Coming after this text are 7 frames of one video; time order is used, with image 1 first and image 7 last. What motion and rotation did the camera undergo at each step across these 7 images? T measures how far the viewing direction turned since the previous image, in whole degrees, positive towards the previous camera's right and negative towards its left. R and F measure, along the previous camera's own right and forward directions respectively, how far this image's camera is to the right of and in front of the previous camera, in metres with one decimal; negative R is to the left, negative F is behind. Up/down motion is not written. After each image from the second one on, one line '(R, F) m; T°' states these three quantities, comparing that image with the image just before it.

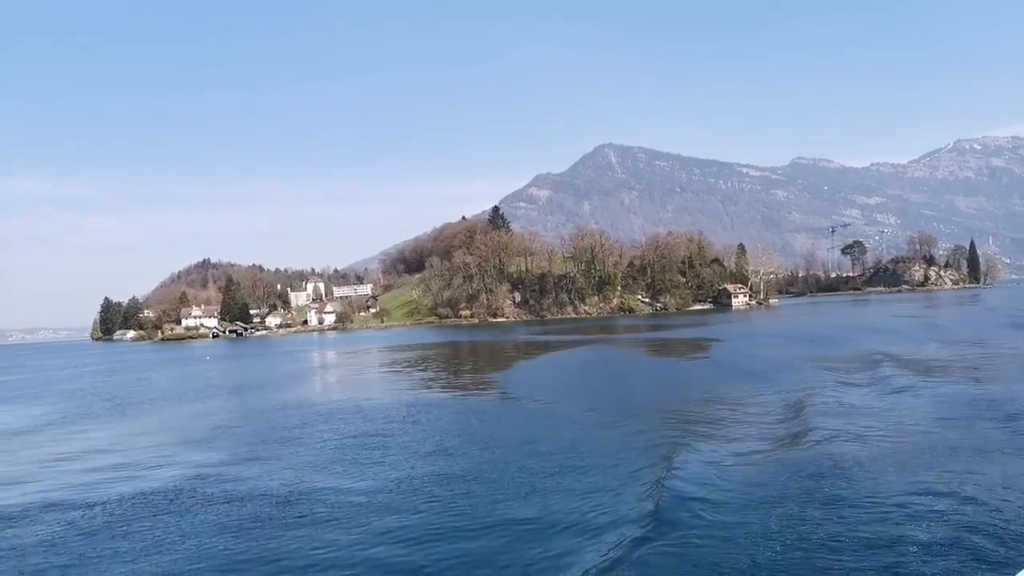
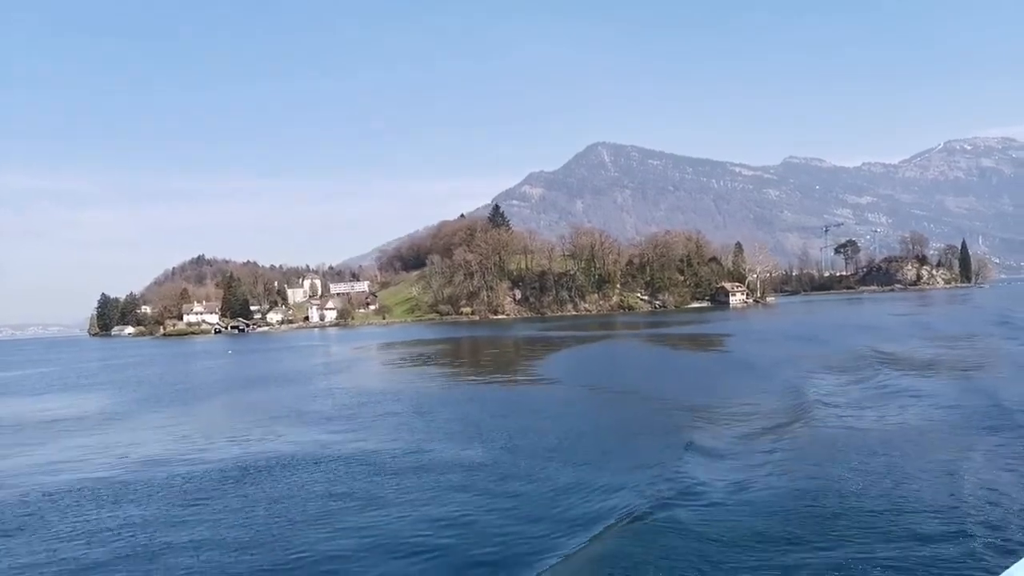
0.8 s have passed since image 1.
(-0.9, -1.1) m; +1°
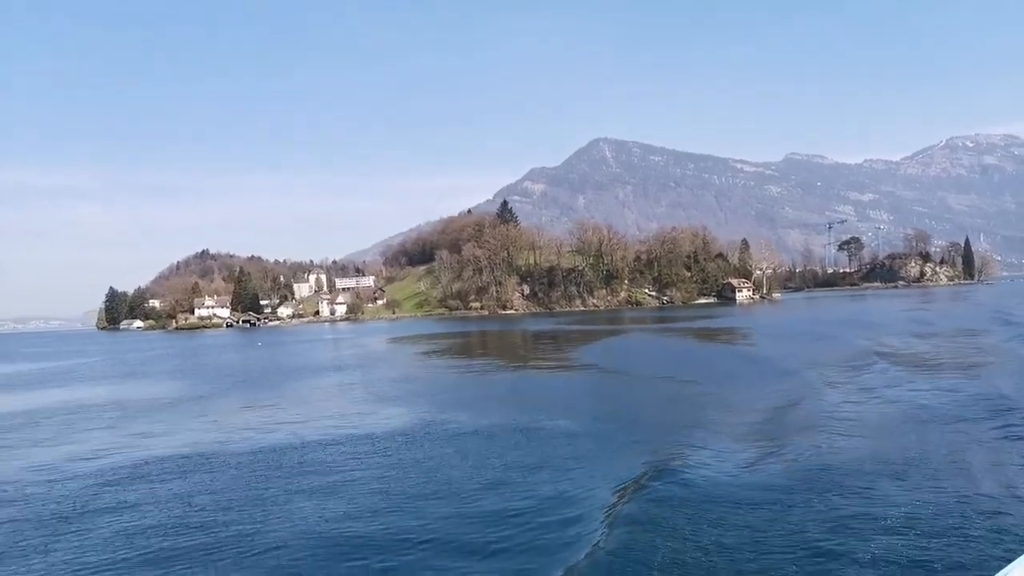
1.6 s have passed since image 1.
(-0.9, -1.1) m; 0°
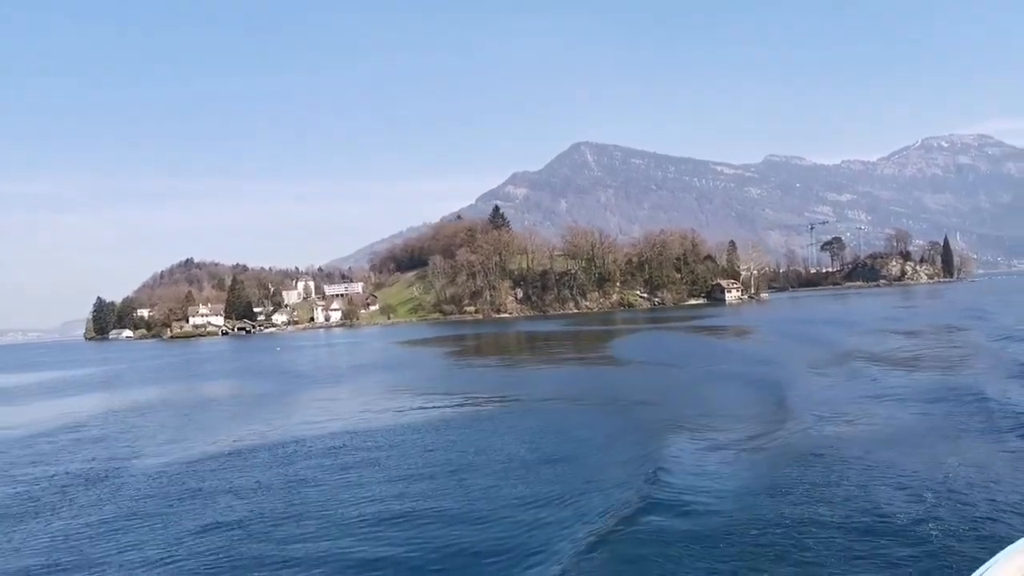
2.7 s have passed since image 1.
(-1.3, -1.5) m; +1°
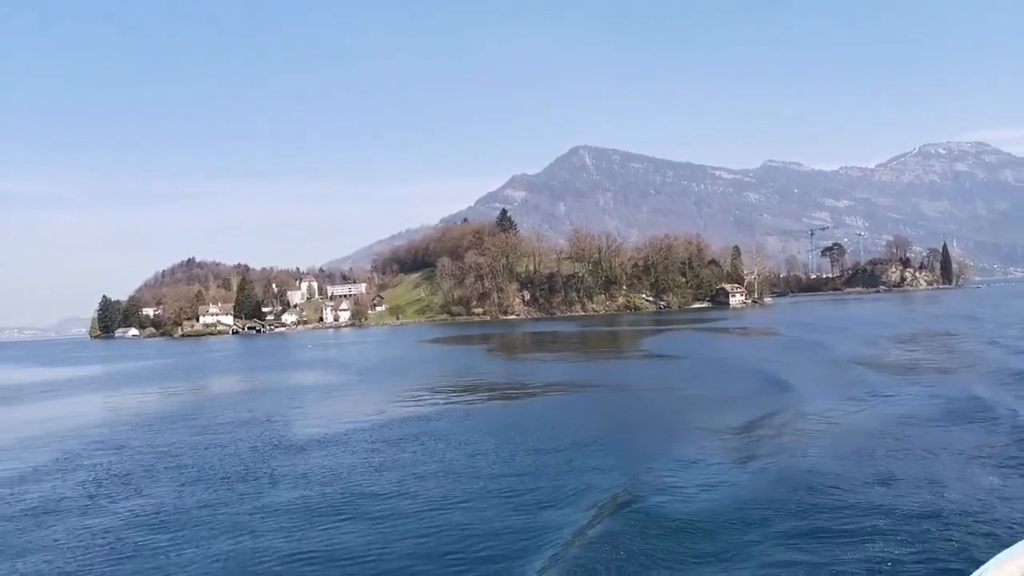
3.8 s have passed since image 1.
(-1.2, -1.5) m; 0°
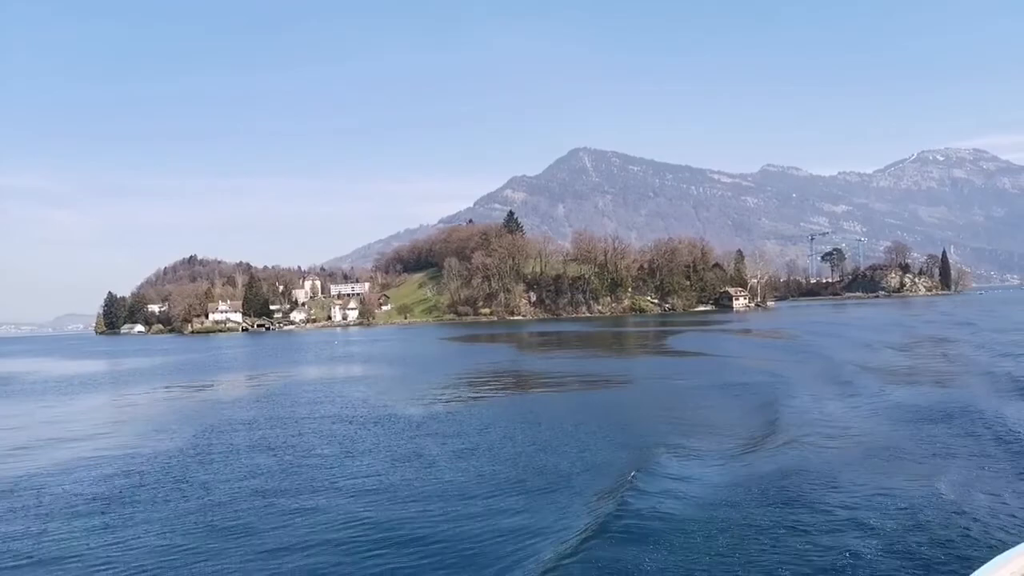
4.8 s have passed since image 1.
(-1.1, -1.4) m; 0°
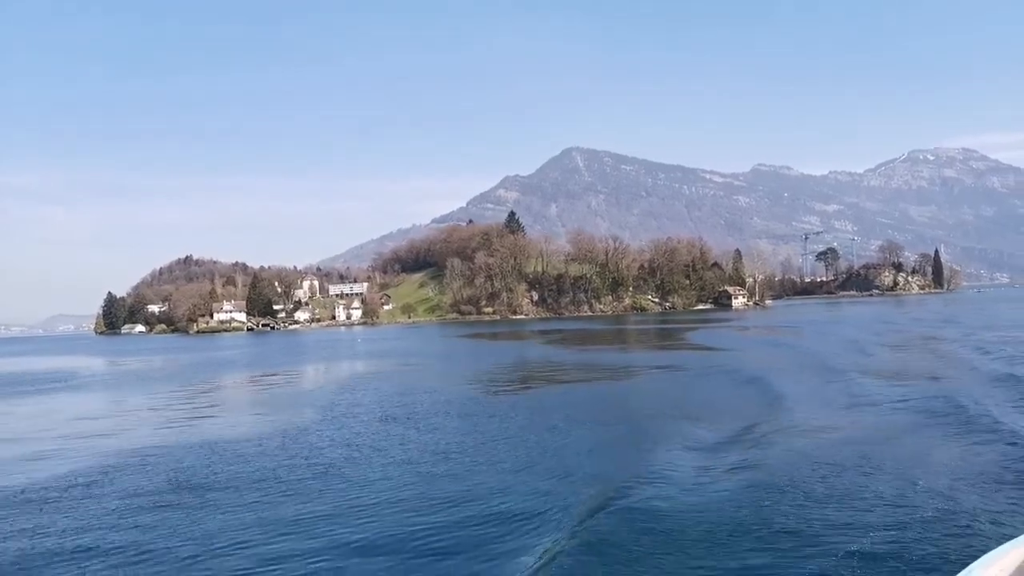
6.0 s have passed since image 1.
(-1.2, -1.5) m; +1°
